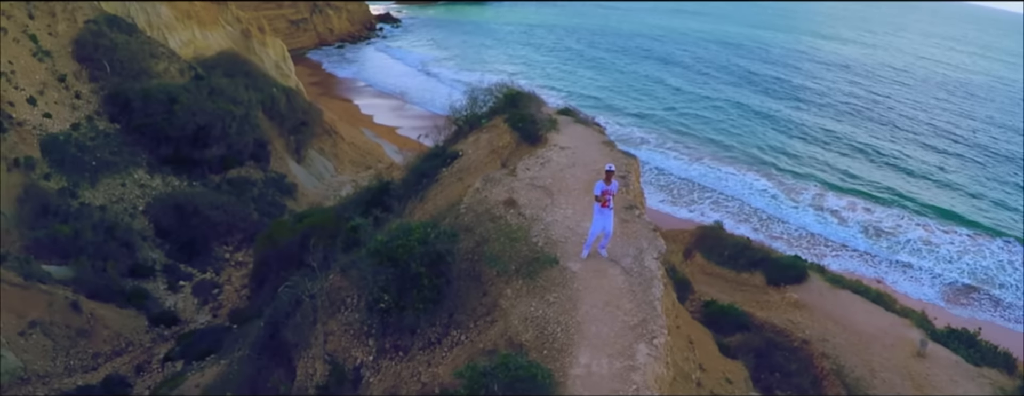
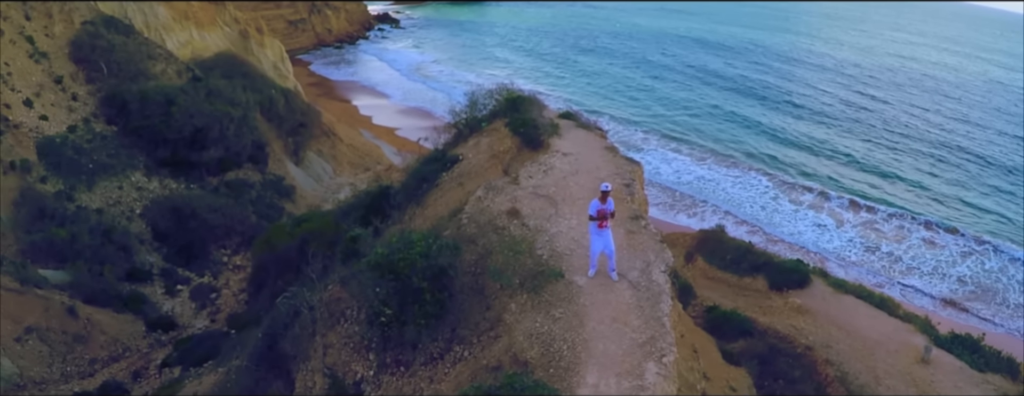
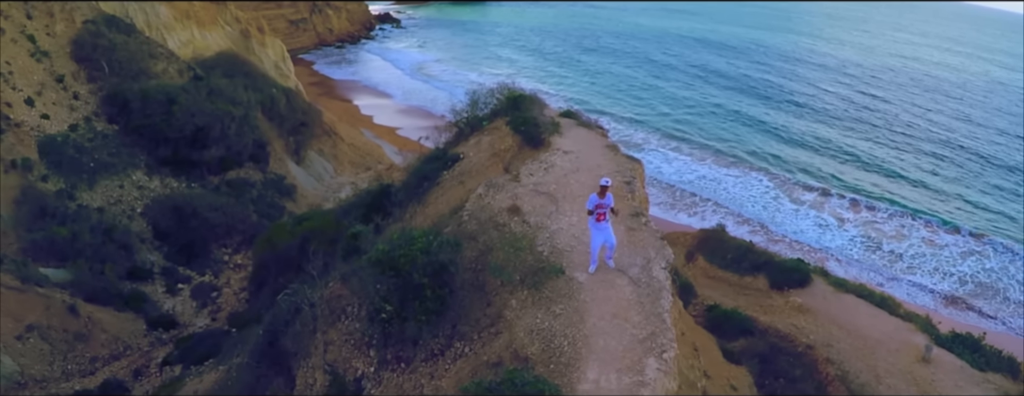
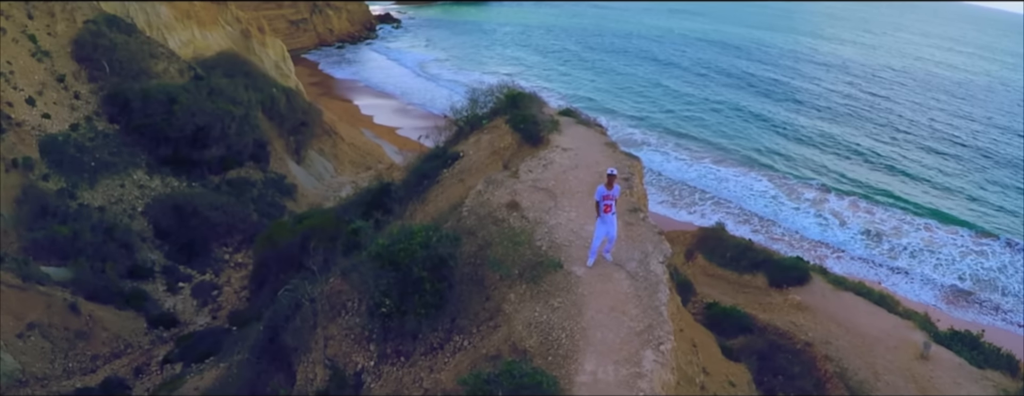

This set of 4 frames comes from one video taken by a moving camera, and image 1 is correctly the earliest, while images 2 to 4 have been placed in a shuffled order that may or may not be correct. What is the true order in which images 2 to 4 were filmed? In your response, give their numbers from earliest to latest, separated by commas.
4, 3, 2
